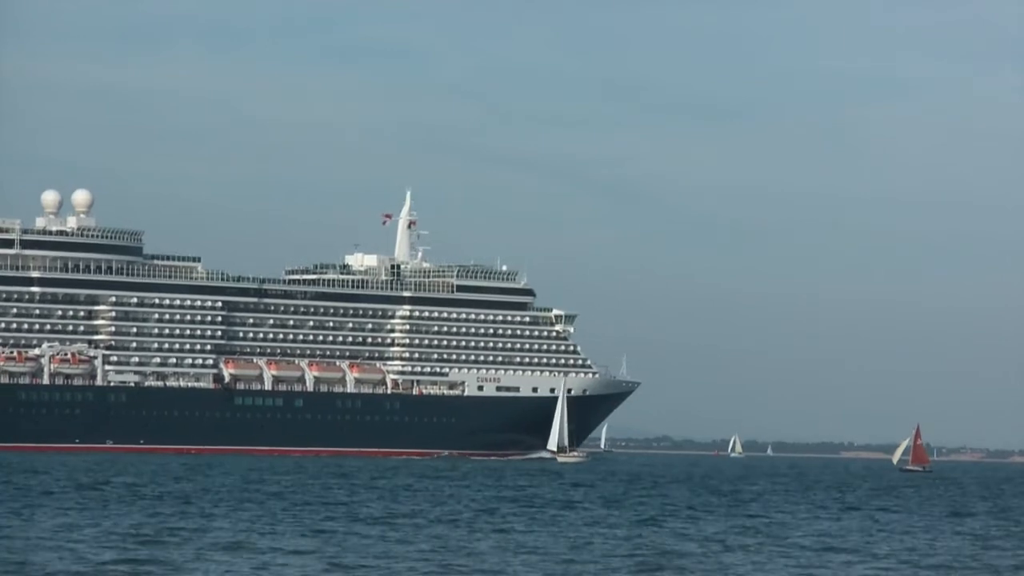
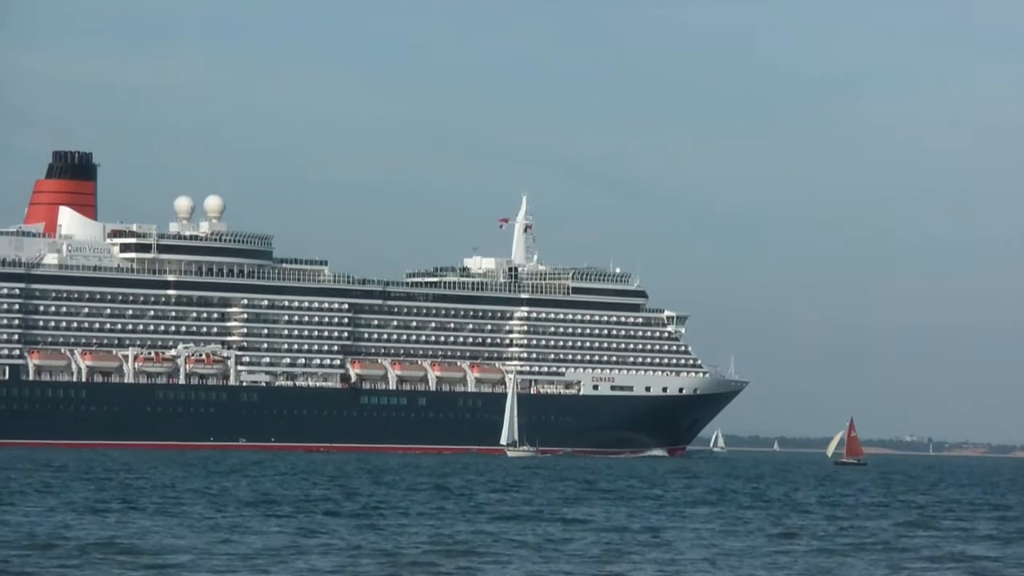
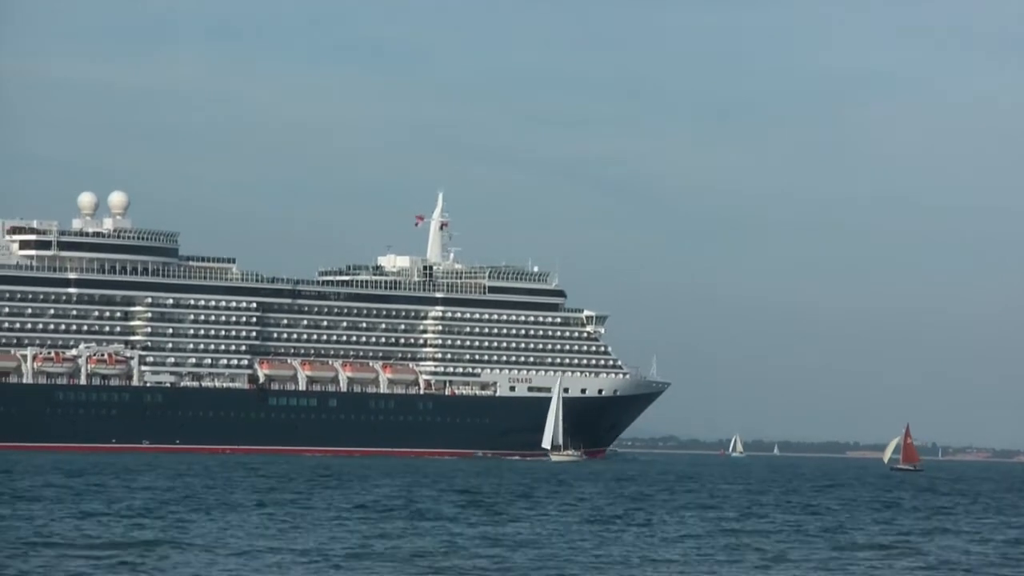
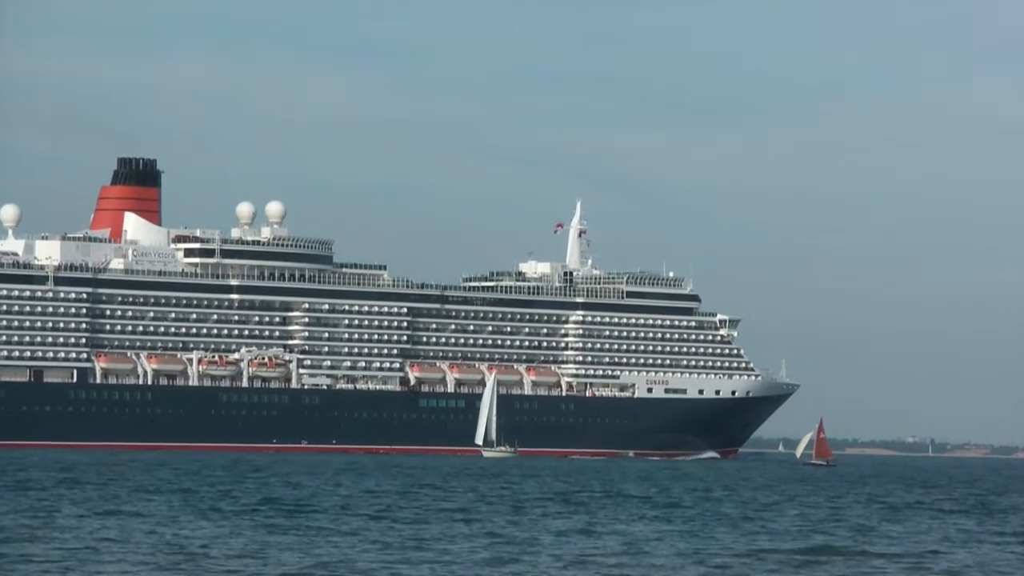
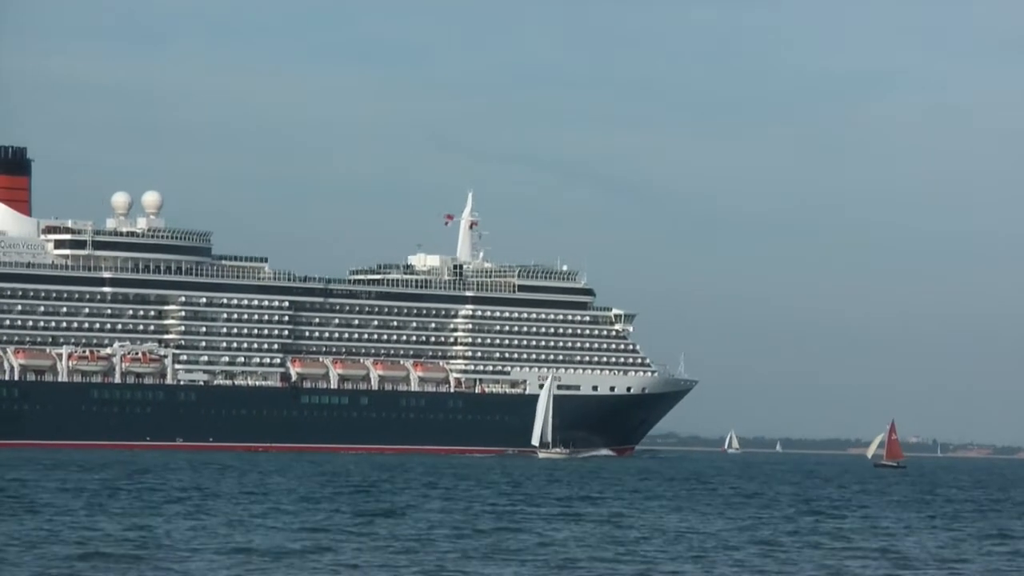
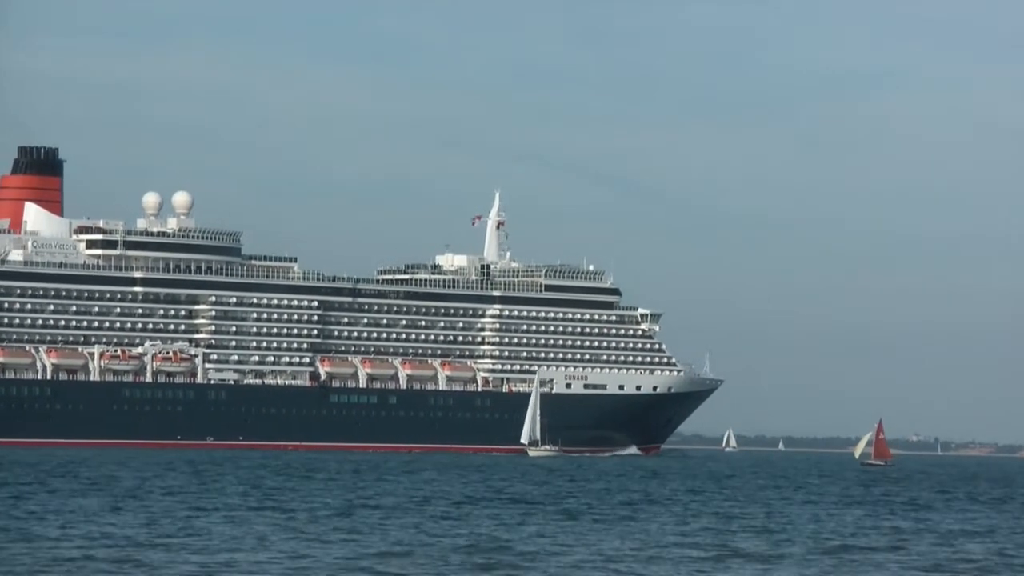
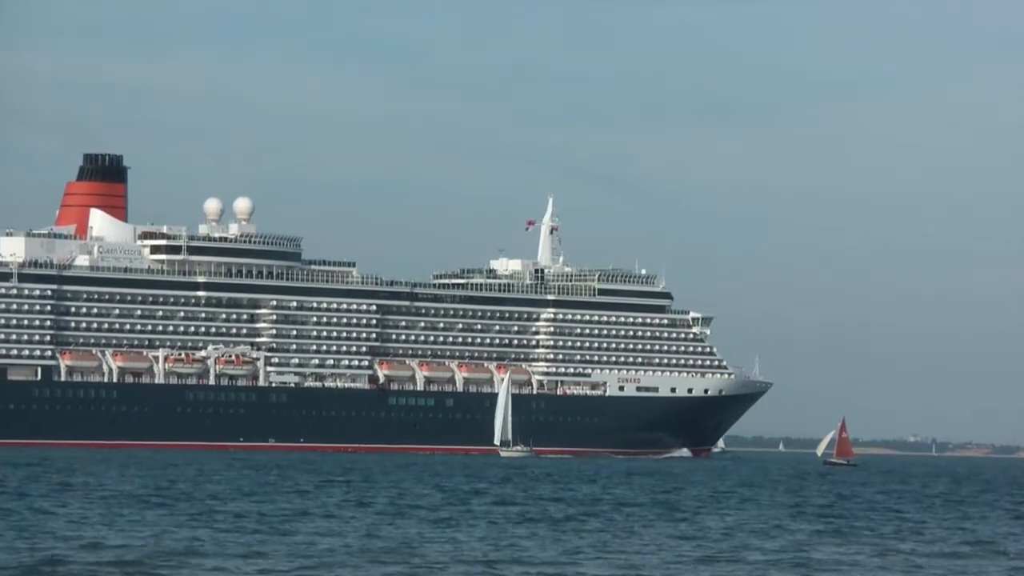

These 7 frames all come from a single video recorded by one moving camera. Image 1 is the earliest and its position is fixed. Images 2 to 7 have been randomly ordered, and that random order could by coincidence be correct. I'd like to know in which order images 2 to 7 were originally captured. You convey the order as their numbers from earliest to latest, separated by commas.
3, 5, 6, 2, 7, 4
